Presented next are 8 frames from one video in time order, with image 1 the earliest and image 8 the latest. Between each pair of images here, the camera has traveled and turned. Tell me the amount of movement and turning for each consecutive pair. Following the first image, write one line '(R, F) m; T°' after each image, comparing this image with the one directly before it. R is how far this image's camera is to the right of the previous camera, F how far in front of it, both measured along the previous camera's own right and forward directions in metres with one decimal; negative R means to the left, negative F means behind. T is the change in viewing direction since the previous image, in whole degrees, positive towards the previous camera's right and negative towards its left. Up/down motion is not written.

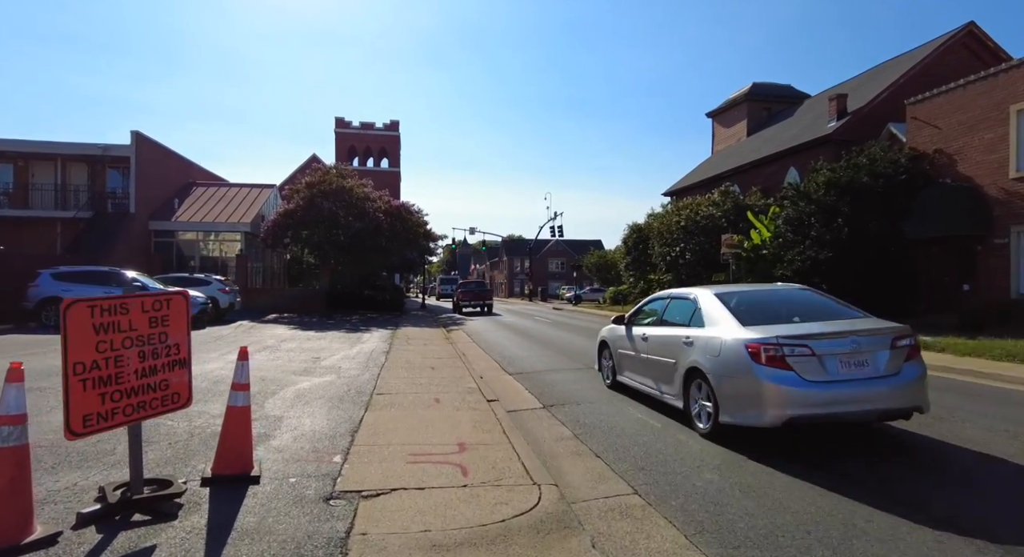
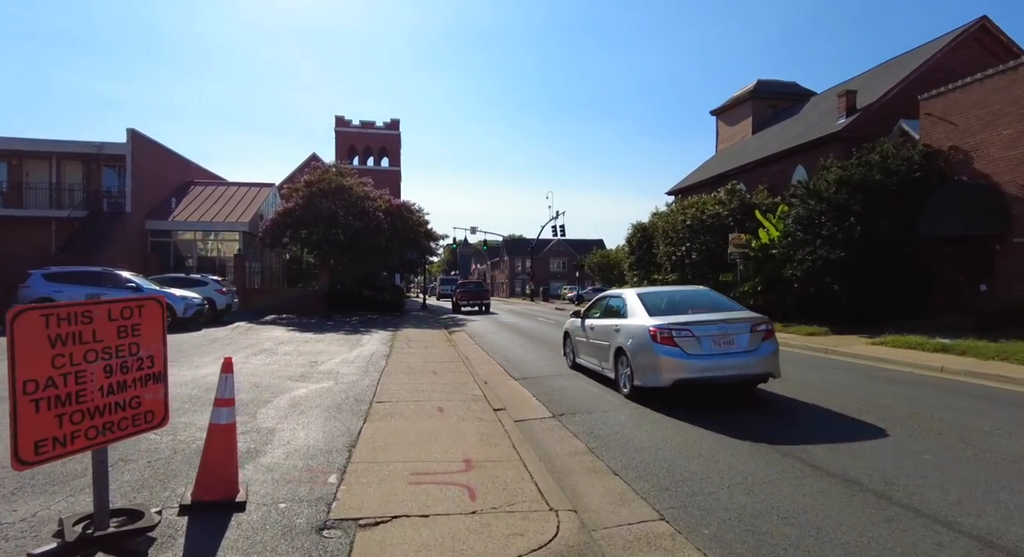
(-0.1, +0.5) m; 0°
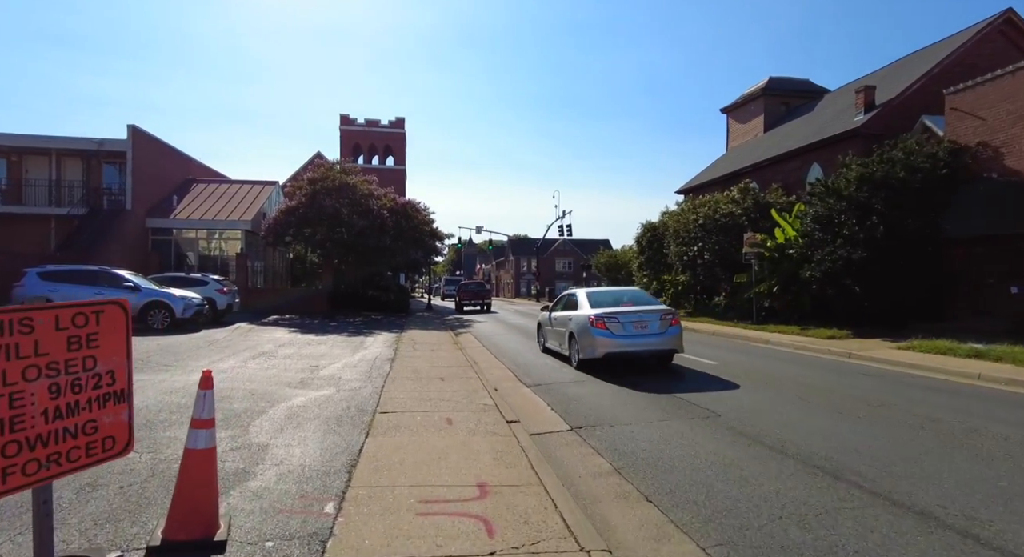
(-0.1, +0.6) m; 0°
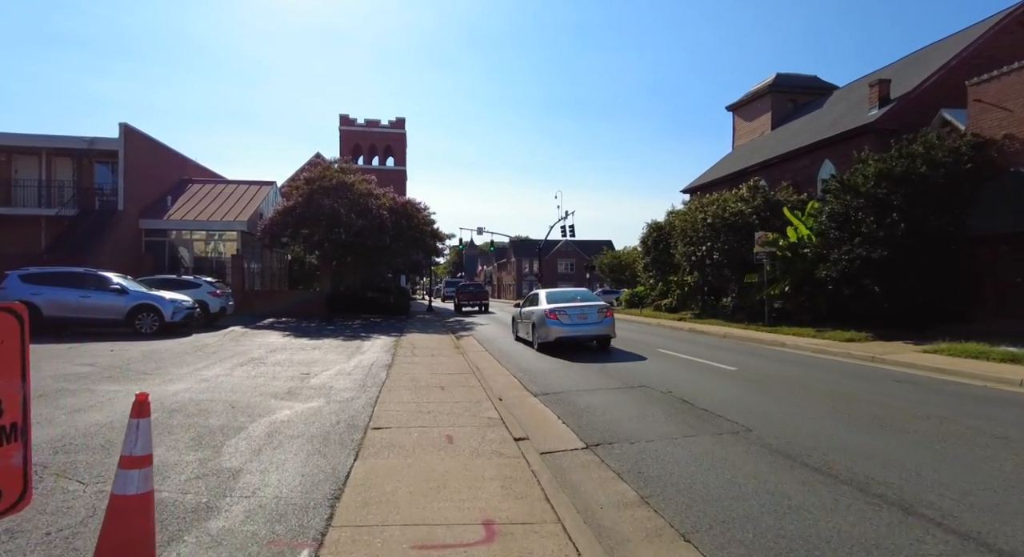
(-0.1, +0.7) m; 0°
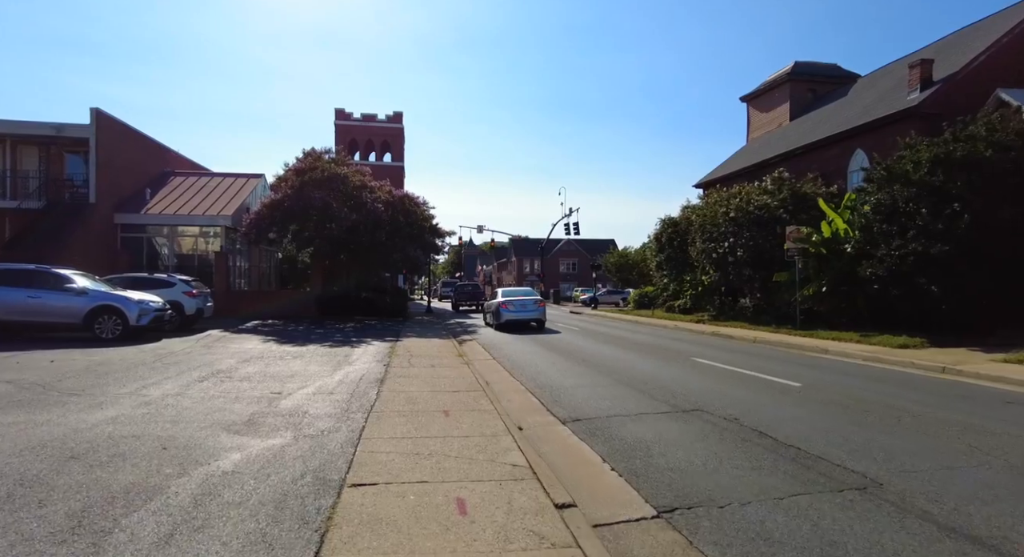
(-0.3, +1.9) m; 0°
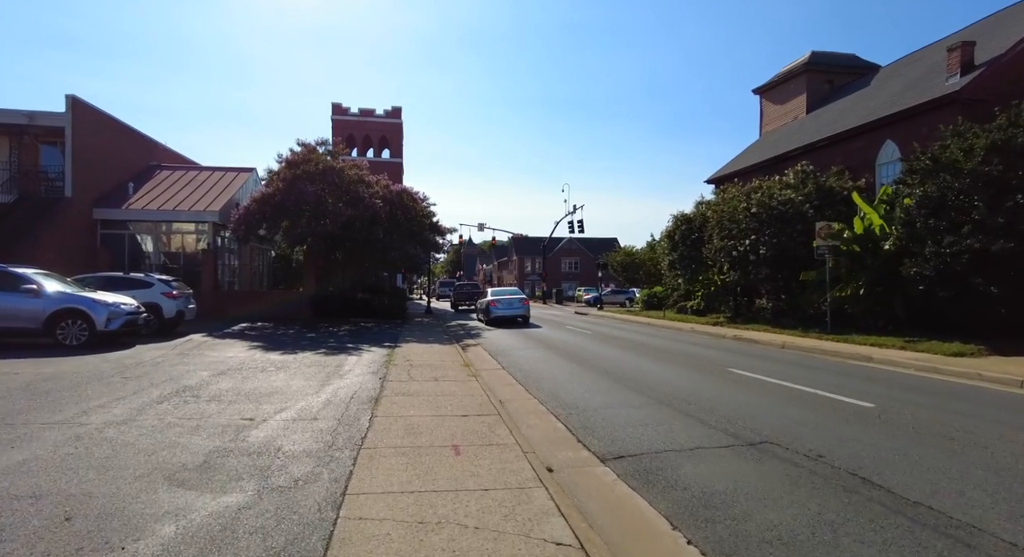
(-0.3, +1.5) m; 0°
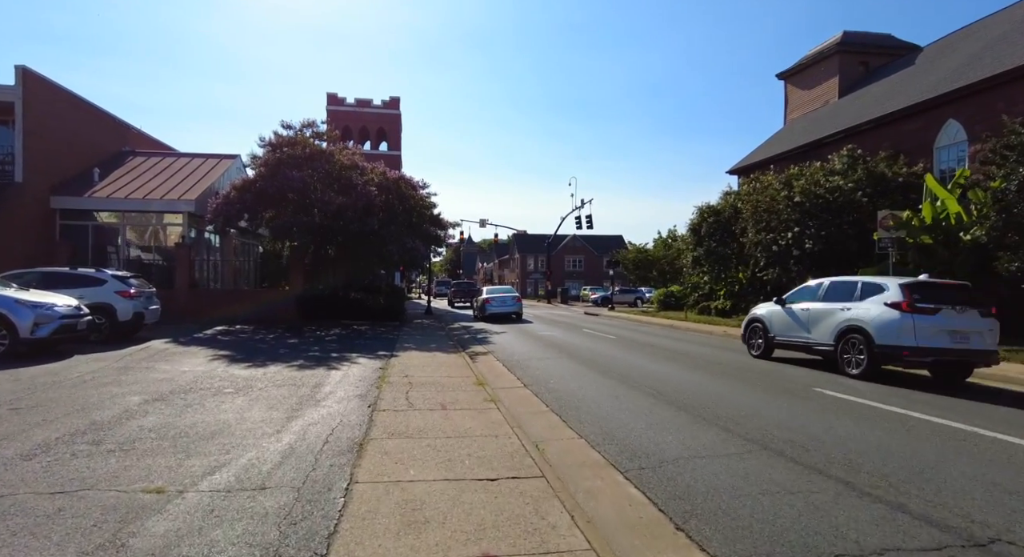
(-0.5, +2.5) m; 0°
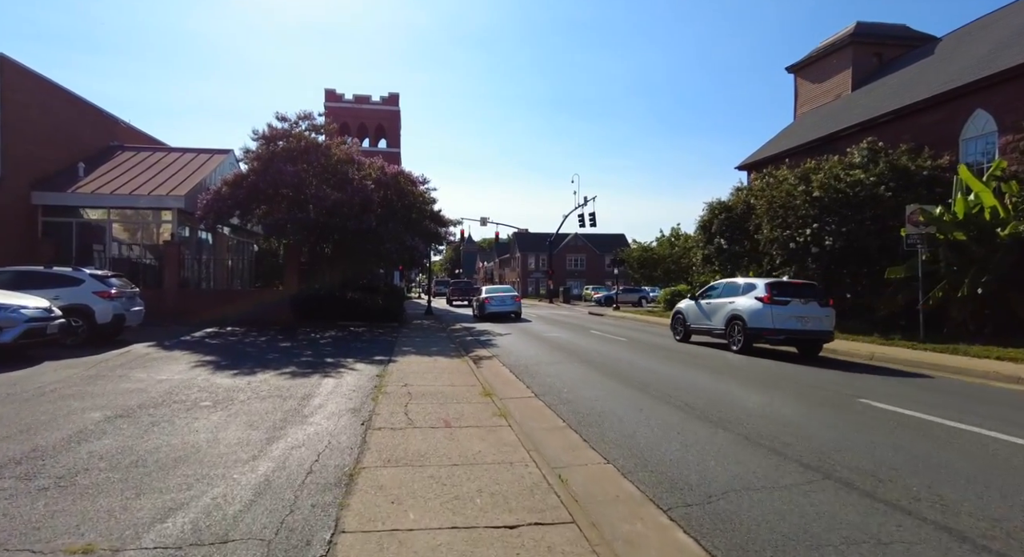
(-0.2, +0.9) m; 0°
